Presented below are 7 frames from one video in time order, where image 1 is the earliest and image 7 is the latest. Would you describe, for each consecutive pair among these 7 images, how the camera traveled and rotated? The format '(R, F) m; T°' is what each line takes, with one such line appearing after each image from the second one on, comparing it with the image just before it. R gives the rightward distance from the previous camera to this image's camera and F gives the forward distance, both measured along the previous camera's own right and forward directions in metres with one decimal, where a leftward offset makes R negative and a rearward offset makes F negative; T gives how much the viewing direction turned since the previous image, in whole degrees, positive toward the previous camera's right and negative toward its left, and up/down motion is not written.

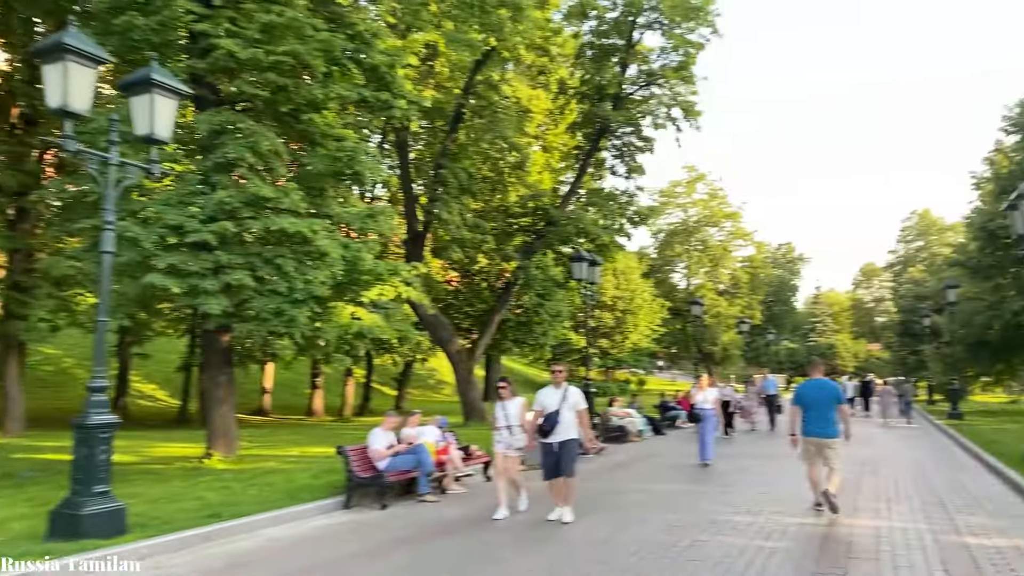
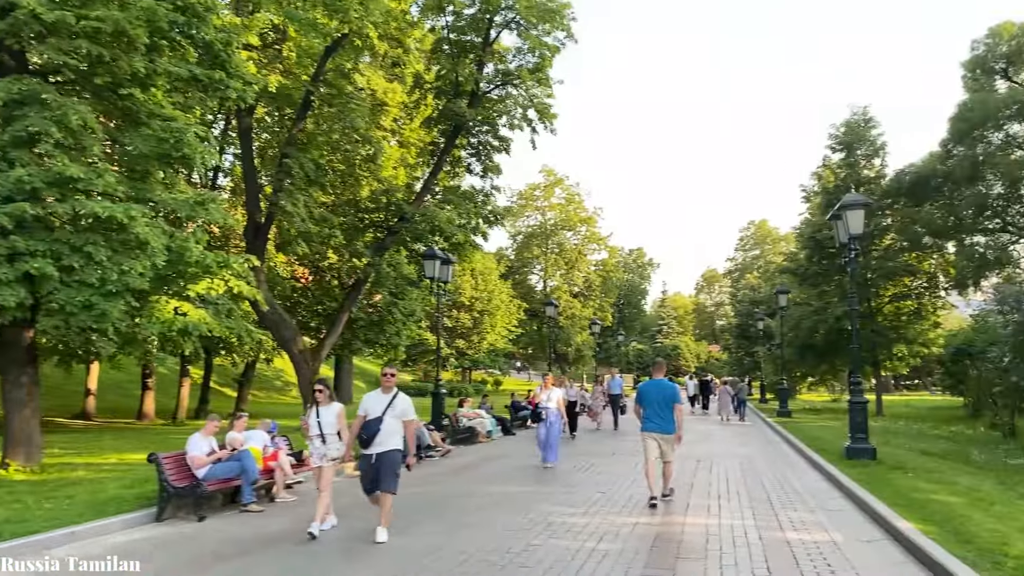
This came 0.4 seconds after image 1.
(+0.3, +0.3) m; +10°
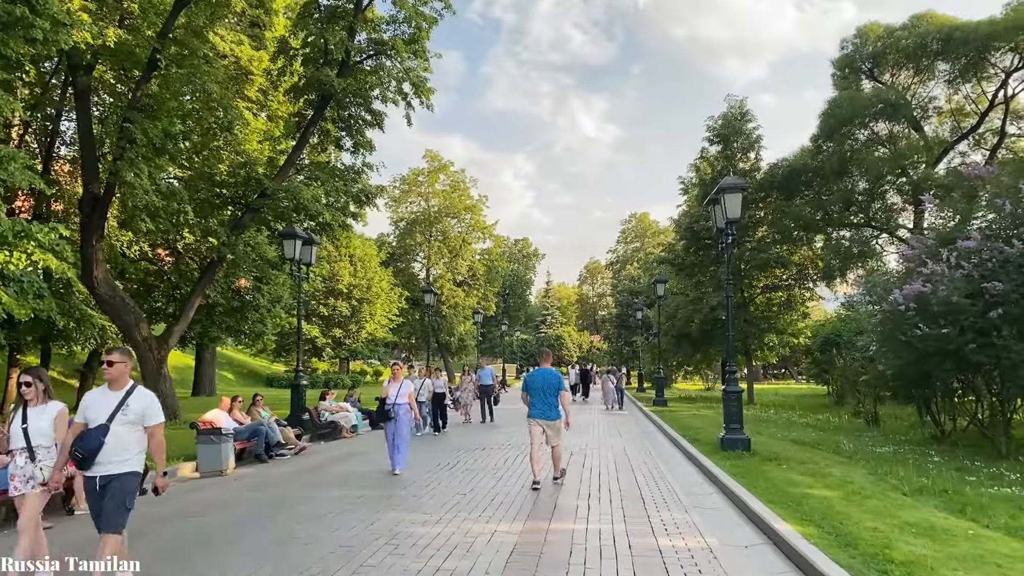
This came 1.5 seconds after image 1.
(+0.4, +1.0) m; +8°
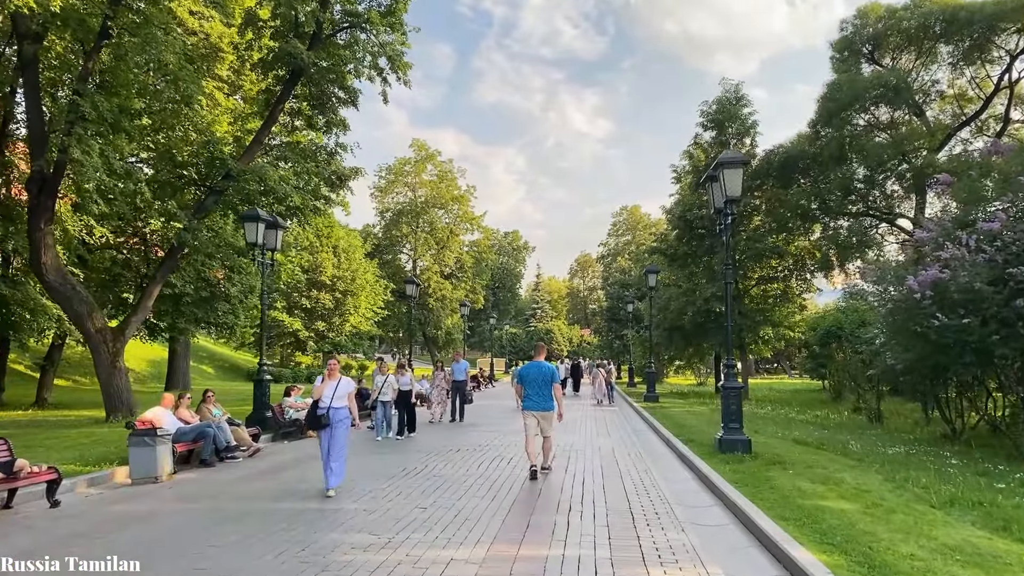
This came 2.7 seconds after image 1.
(+0.2, +1.2) m; +1°
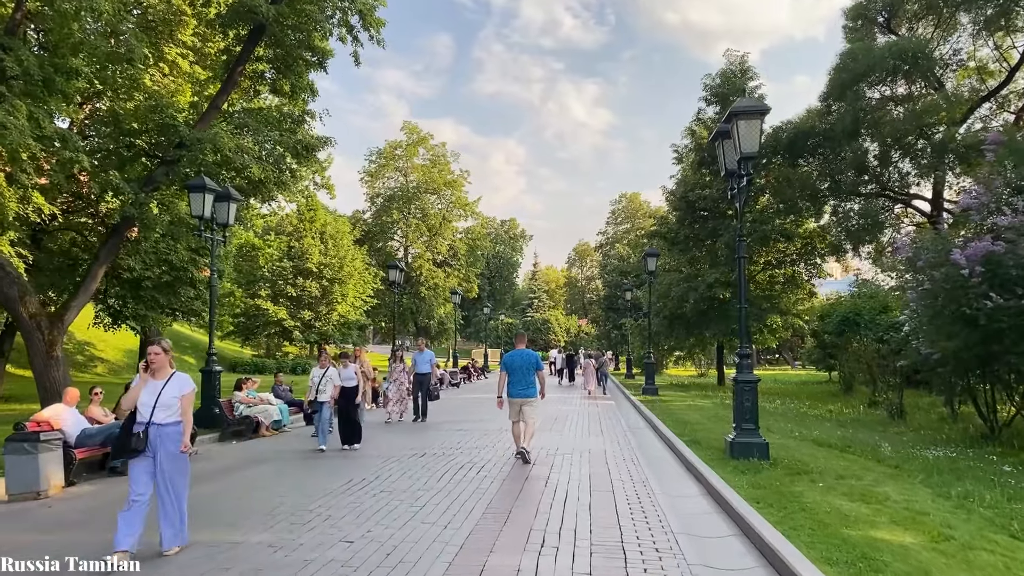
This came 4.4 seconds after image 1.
(+0.3, +1.8) m; 0°
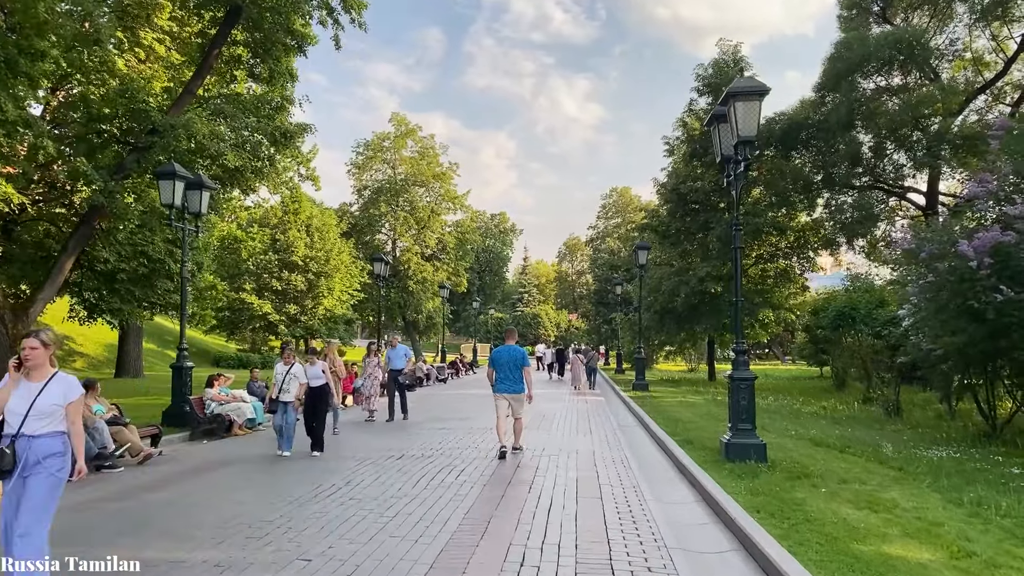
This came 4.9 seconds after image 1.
(+0.1, +0.6) m; +1°
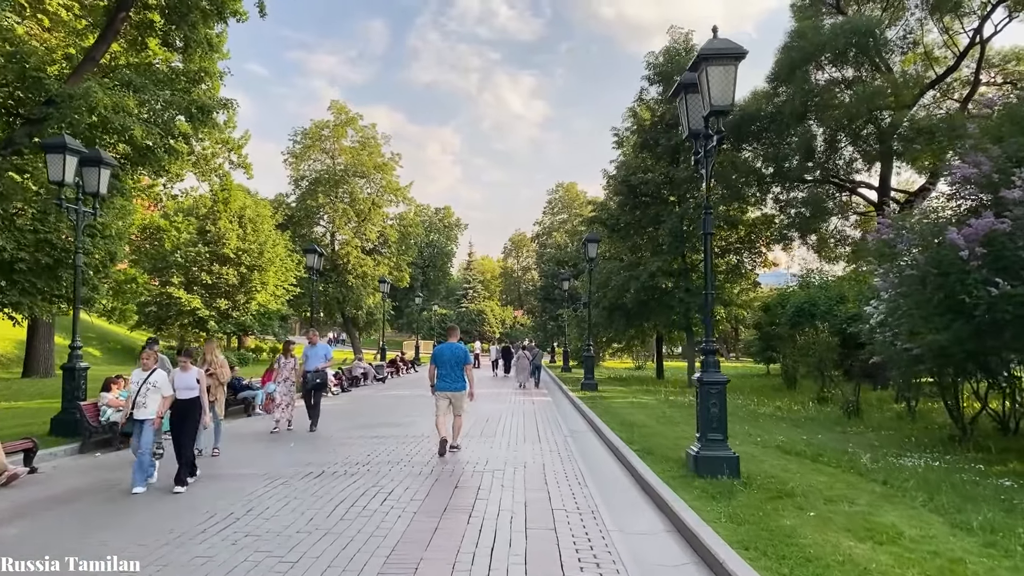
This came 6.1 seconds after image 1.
(+0.1, +1.3) m; +4°
